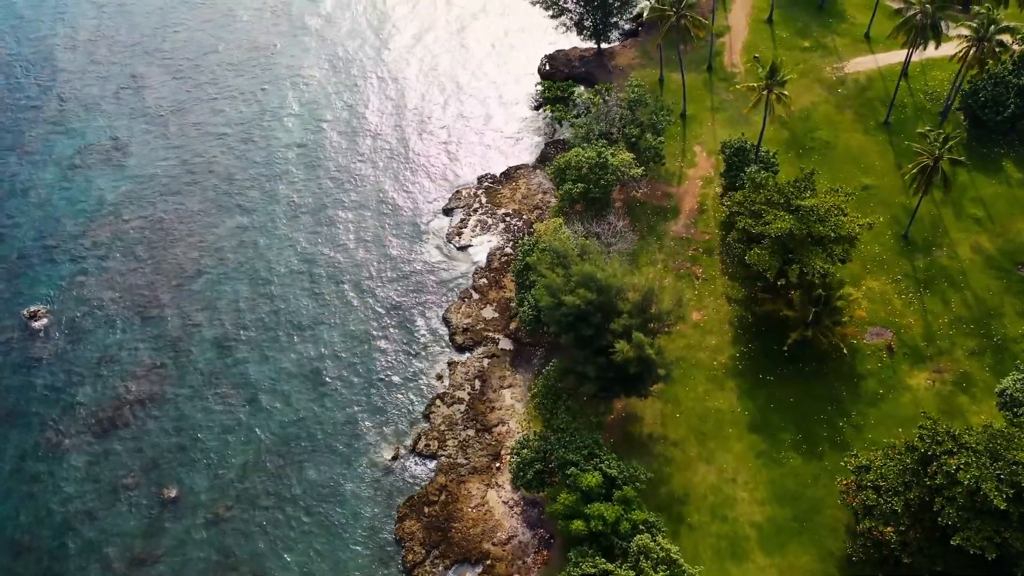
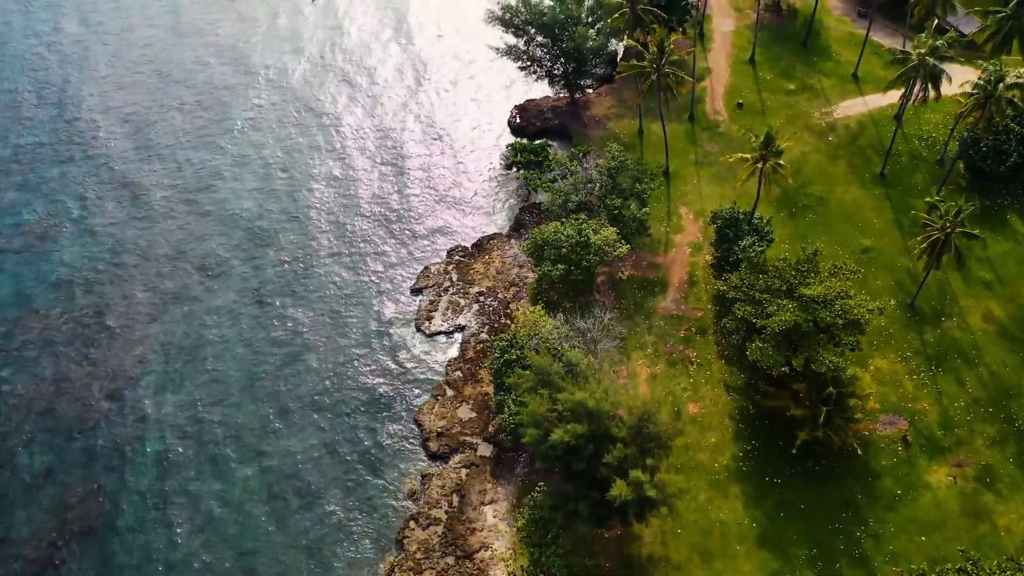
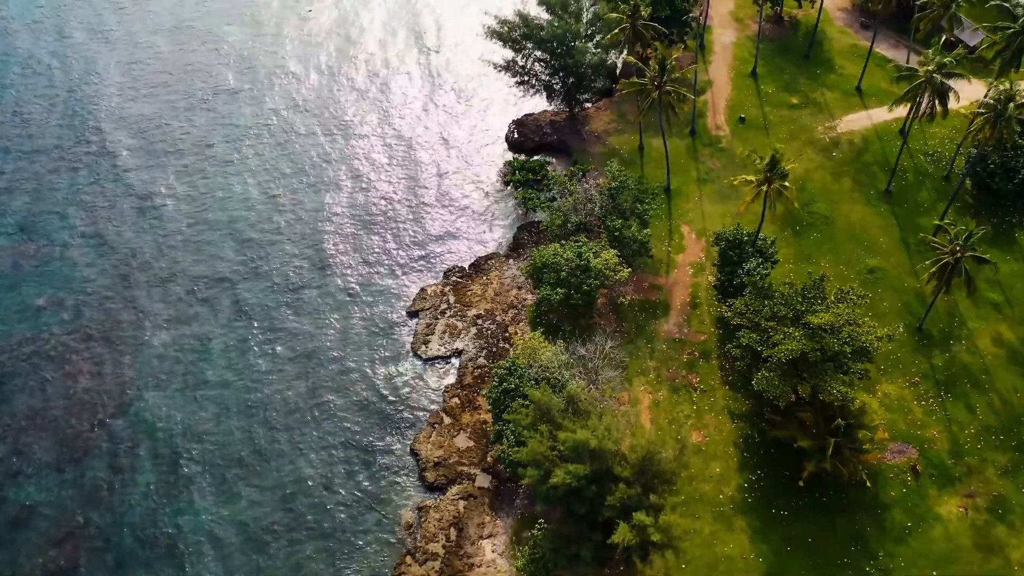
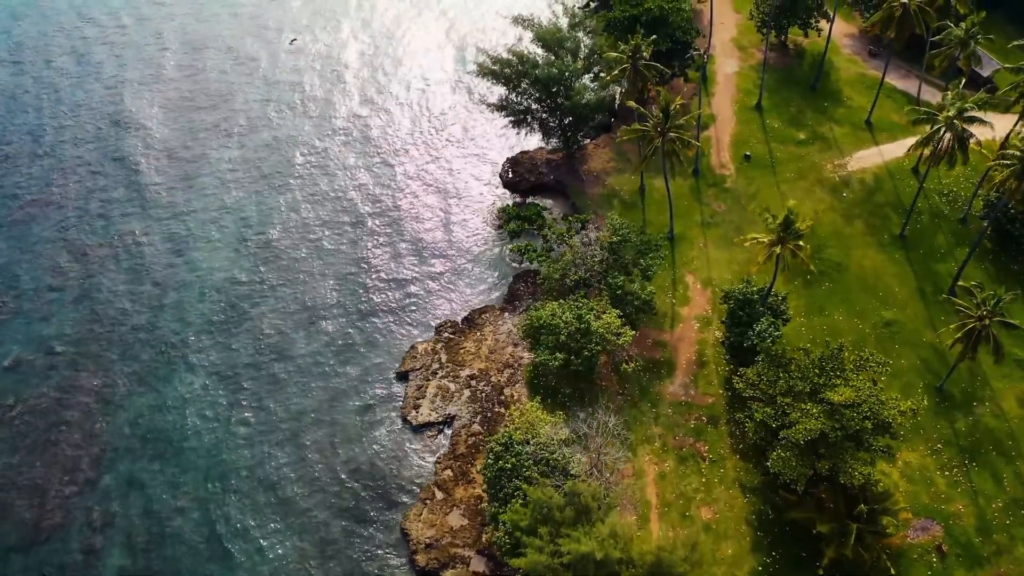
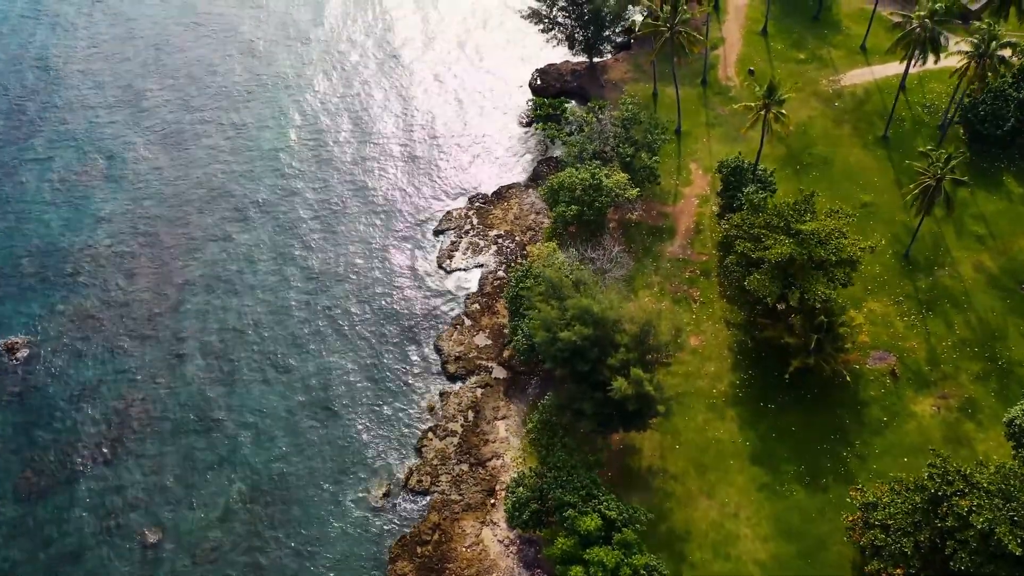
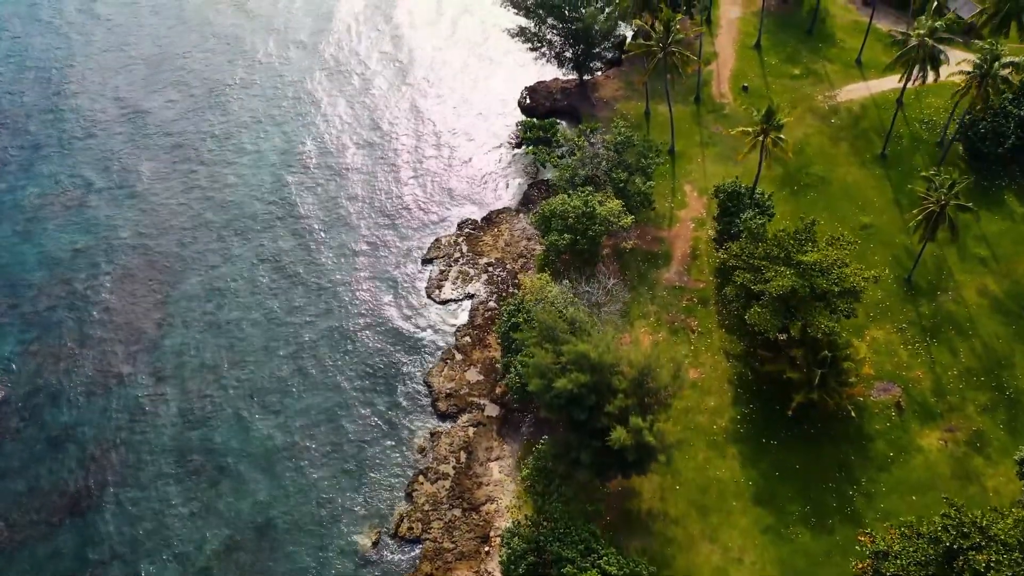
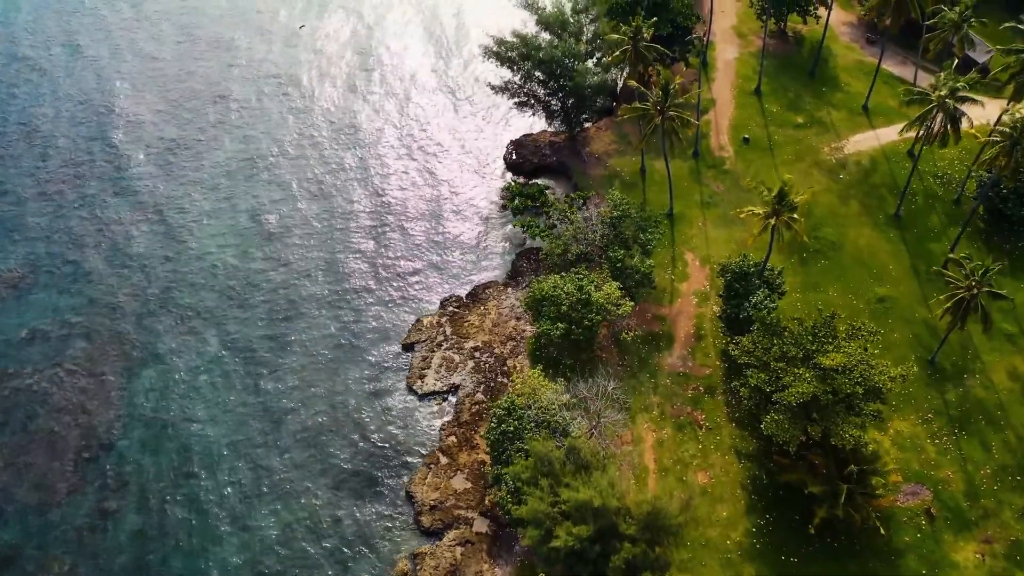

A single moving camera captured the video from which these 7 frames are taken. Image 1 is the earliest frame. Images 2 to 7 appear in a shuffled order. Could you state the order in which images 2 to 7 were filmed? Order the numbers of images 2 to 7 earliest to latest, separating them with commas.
5, 6, 2, 3, 7, 4
